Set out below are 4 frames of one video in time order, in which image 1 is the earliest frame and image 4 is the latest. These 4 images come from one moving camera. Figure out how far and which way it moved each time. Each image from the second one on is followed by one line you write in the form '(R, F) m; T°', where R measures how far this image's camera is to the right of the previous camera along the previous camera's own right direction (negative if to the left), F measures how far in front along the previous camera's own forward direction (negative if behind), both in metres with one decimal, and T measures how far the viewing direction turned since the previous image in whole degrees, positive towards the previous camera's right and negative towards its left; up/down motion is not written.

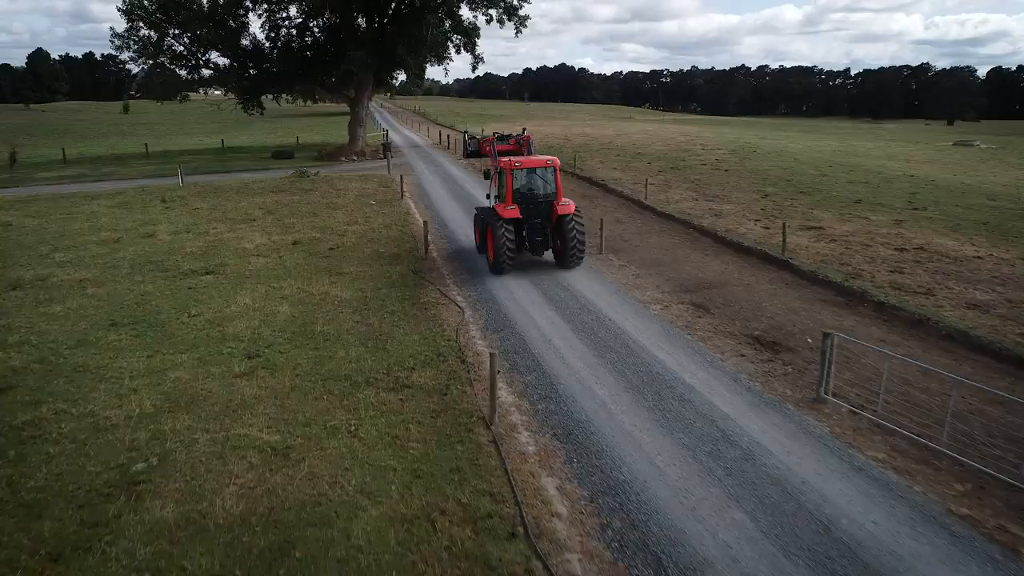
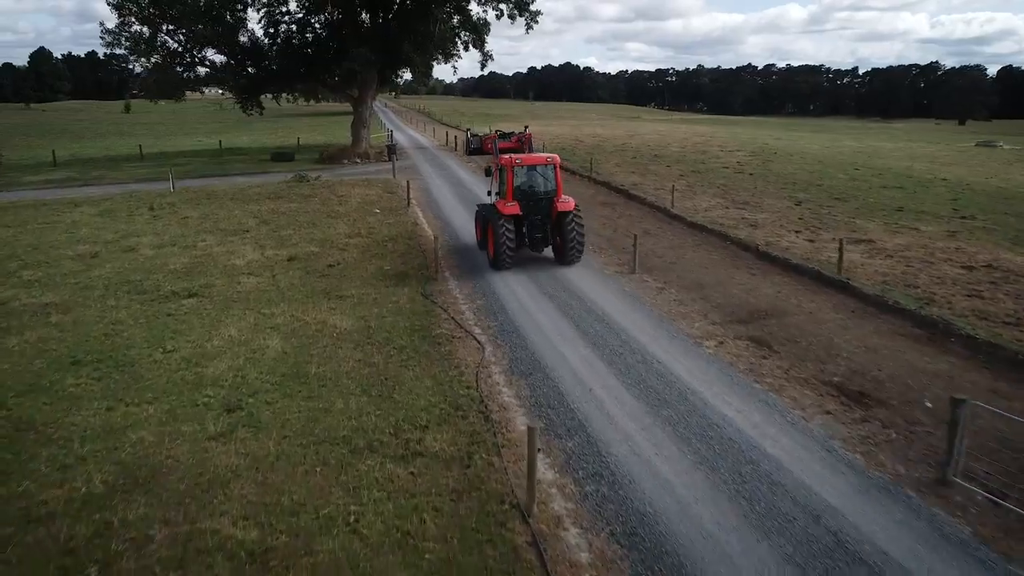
(-0.4, +2.1) m; 0°
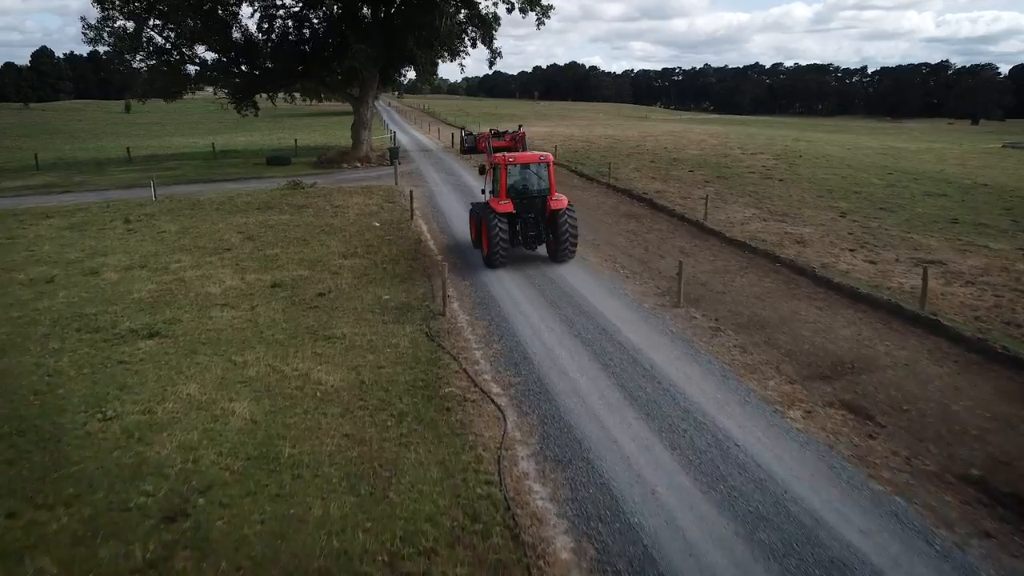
(-0.3, +2.6) m; 0°
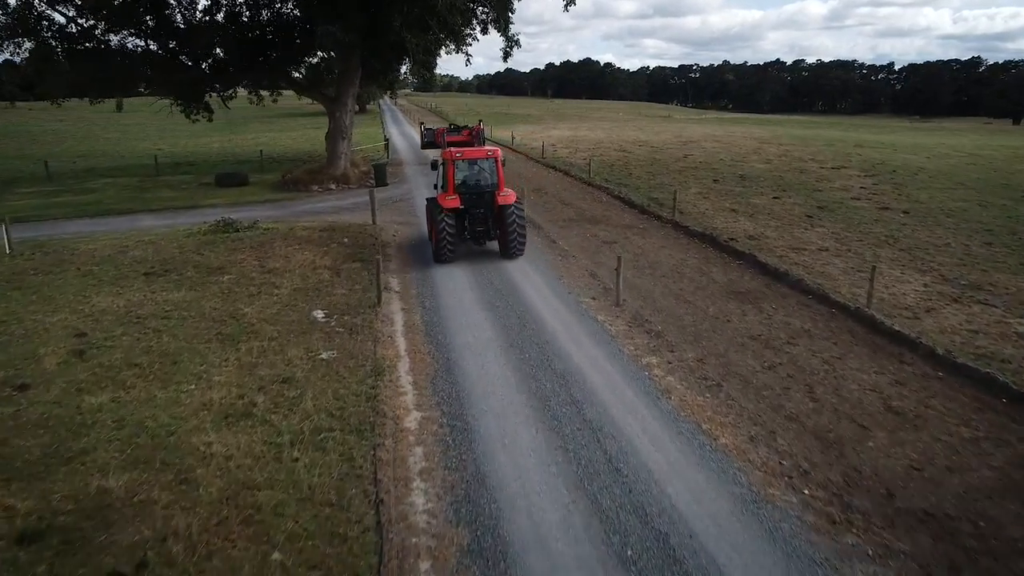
(-0.4, +9.0) m; -1°
